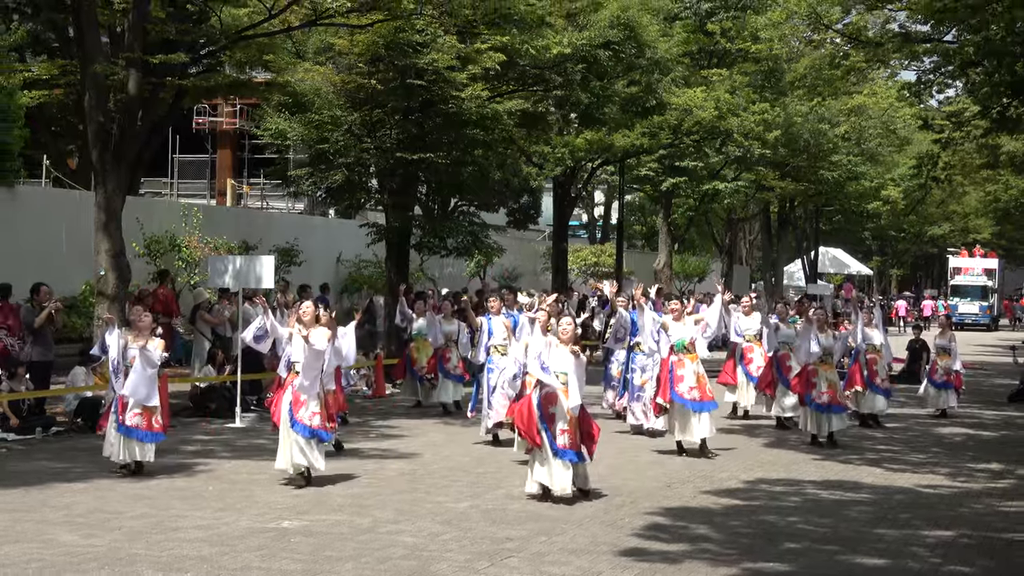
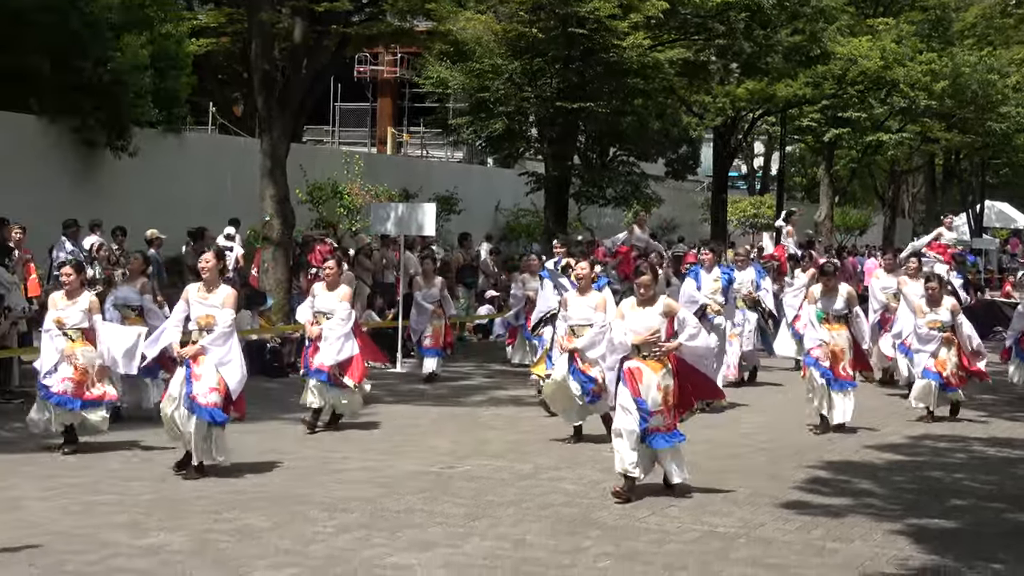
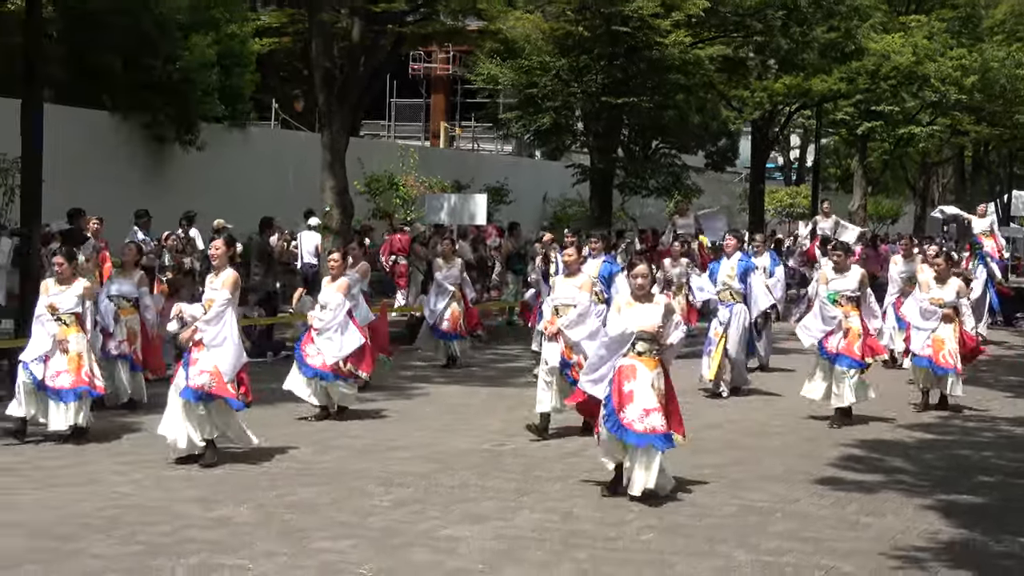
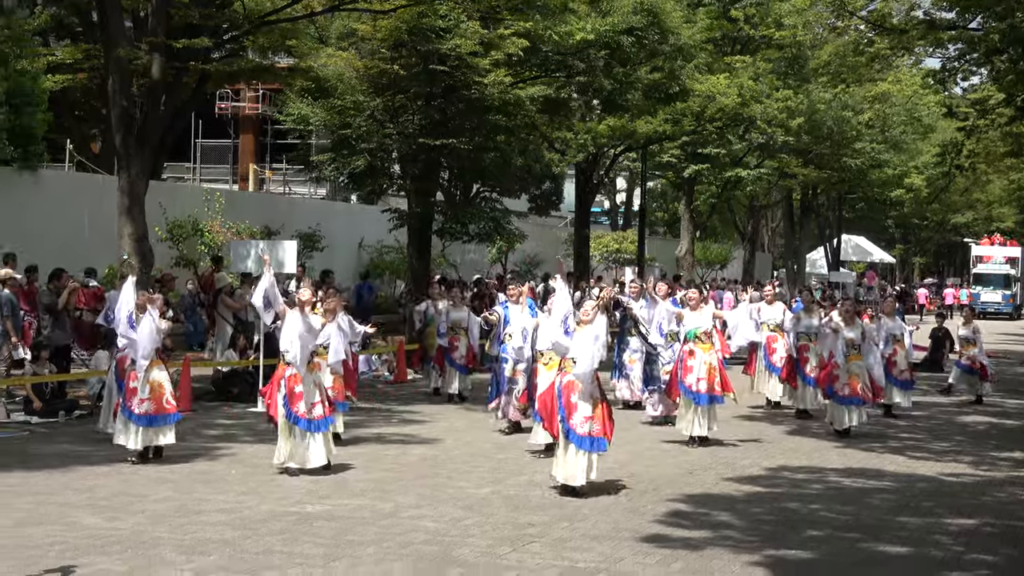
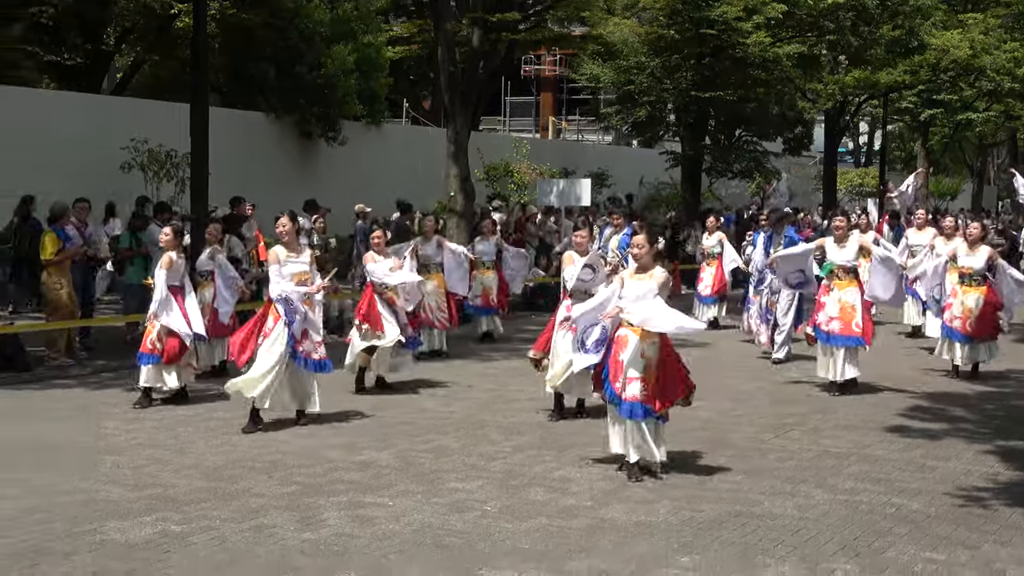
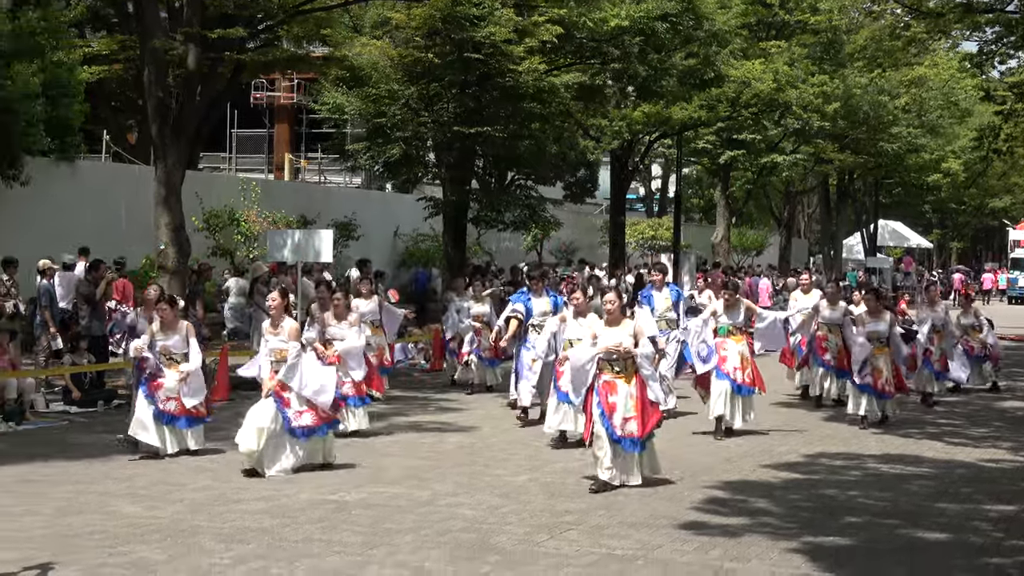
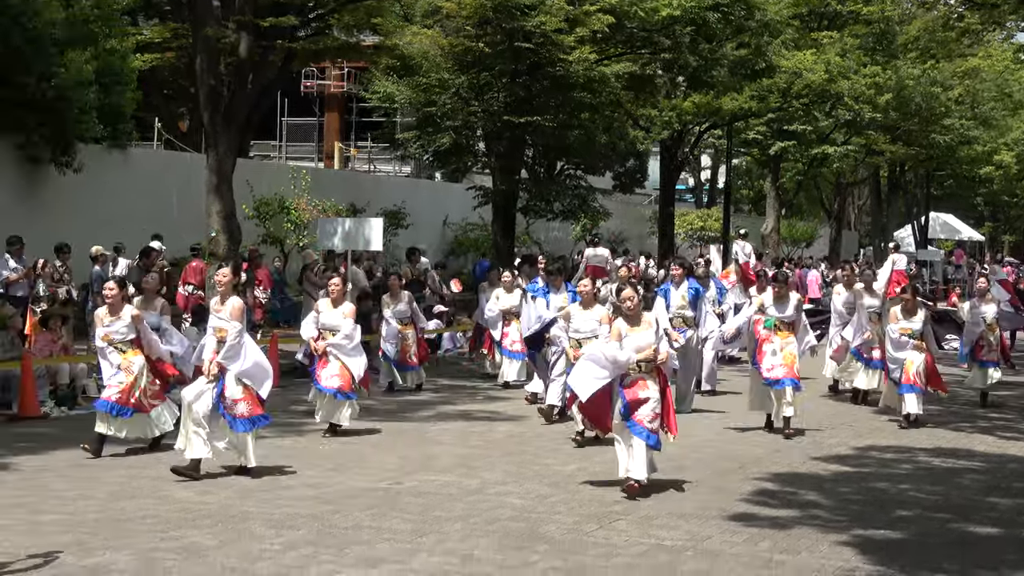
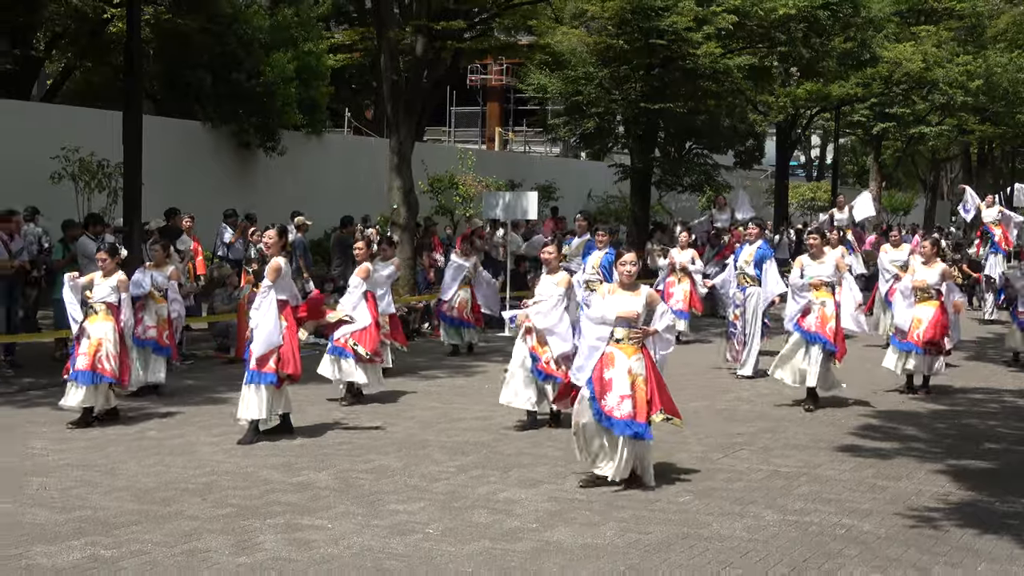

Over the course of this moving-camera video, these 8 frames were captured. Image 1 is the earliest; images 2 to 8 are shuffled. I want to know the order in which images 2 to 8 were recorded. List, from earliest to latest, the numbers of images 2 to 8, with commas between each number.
4, 6, 7, 2, 3, 8, 5
